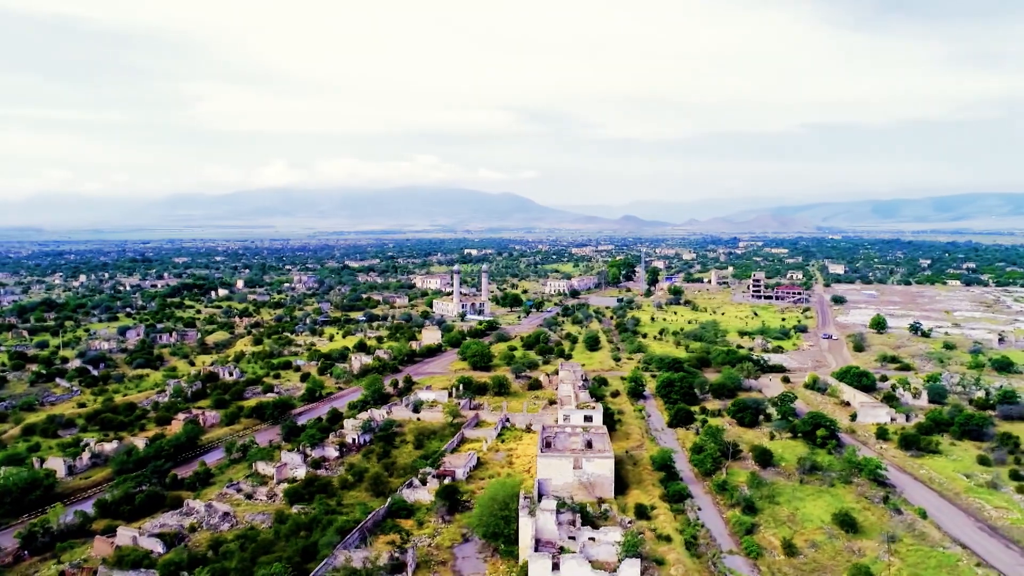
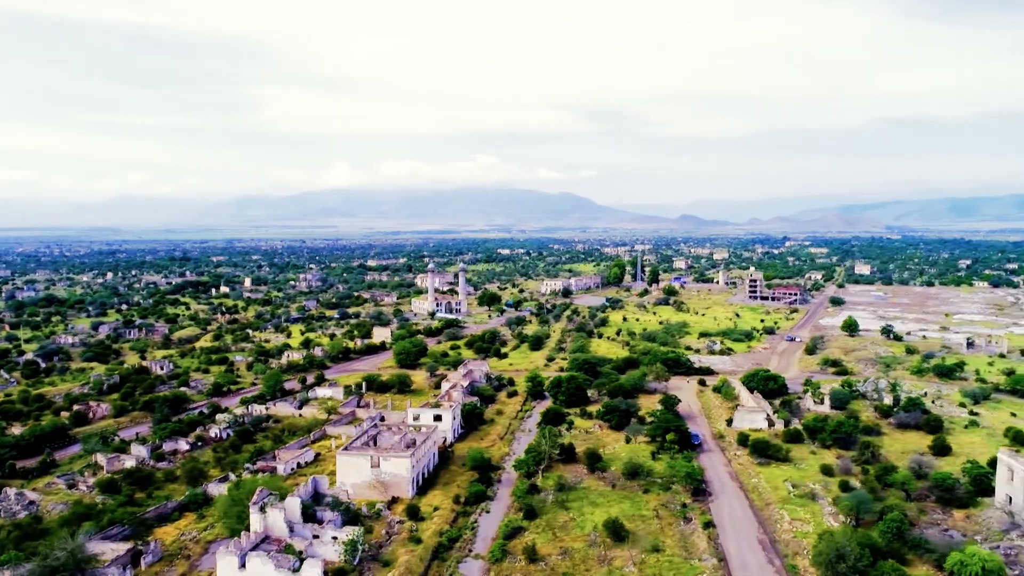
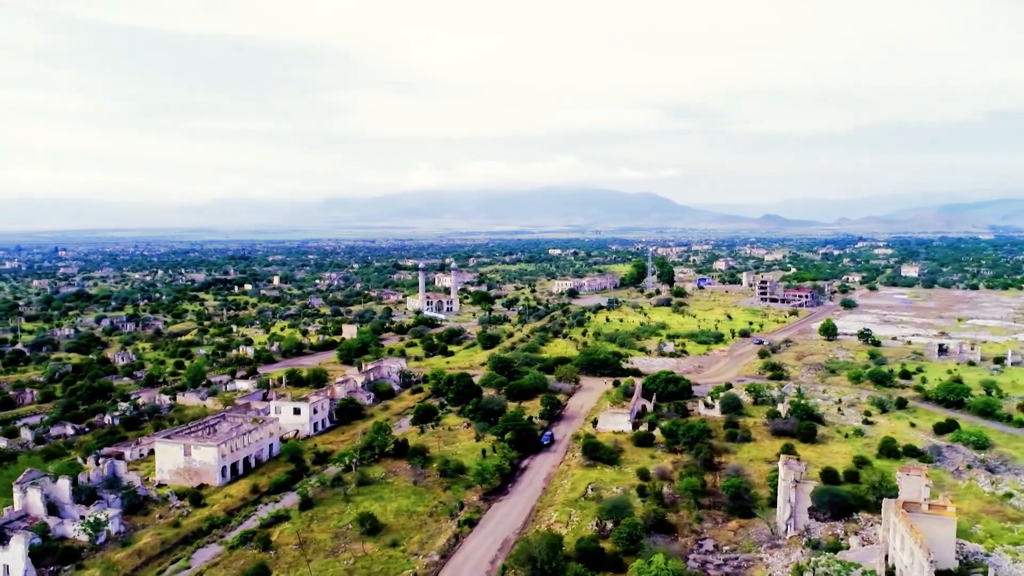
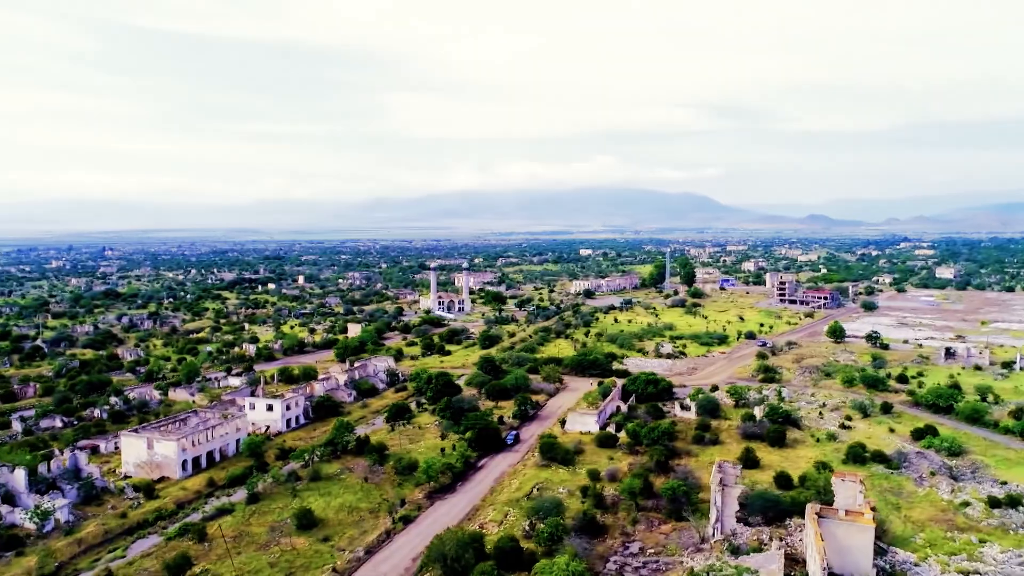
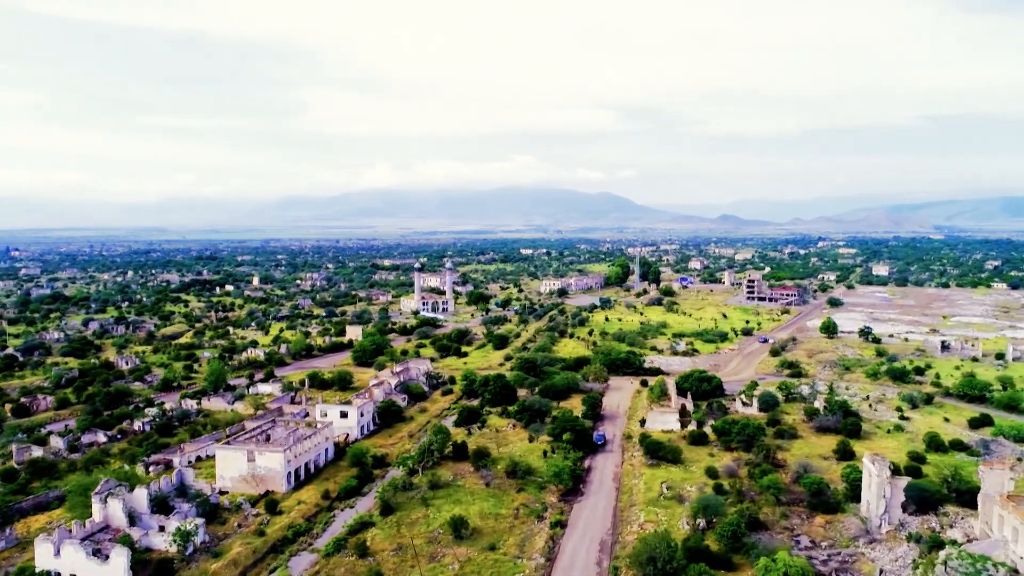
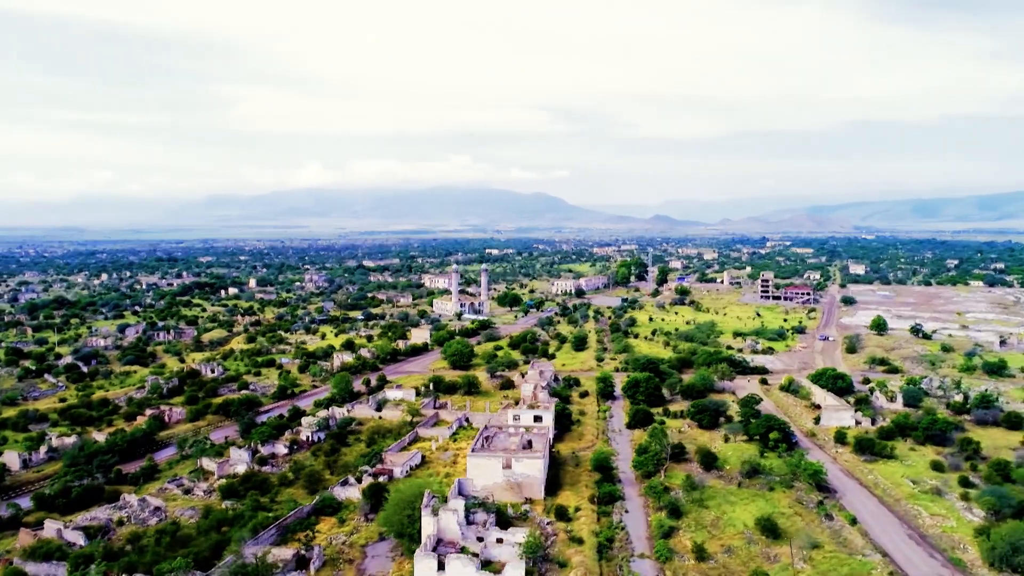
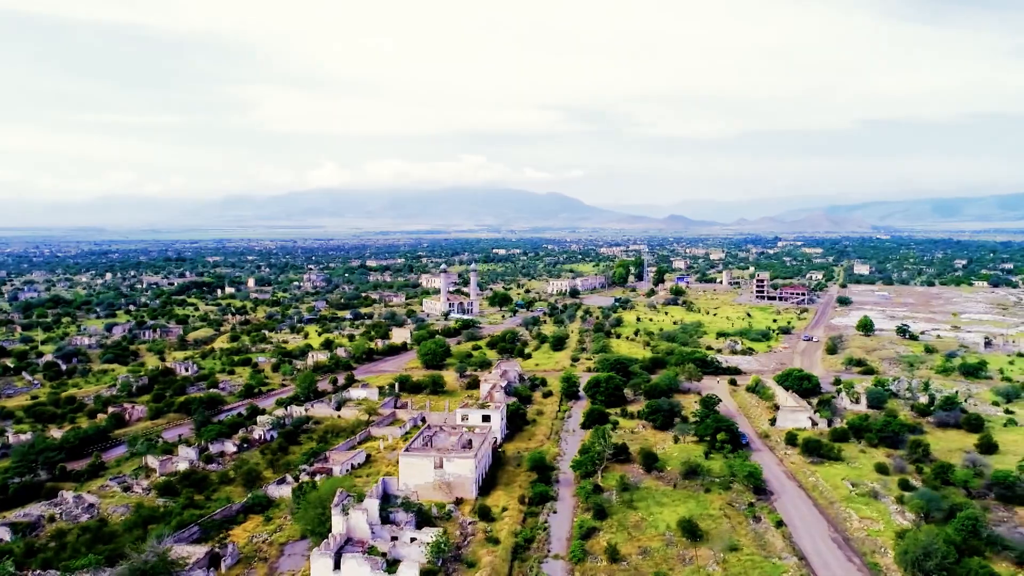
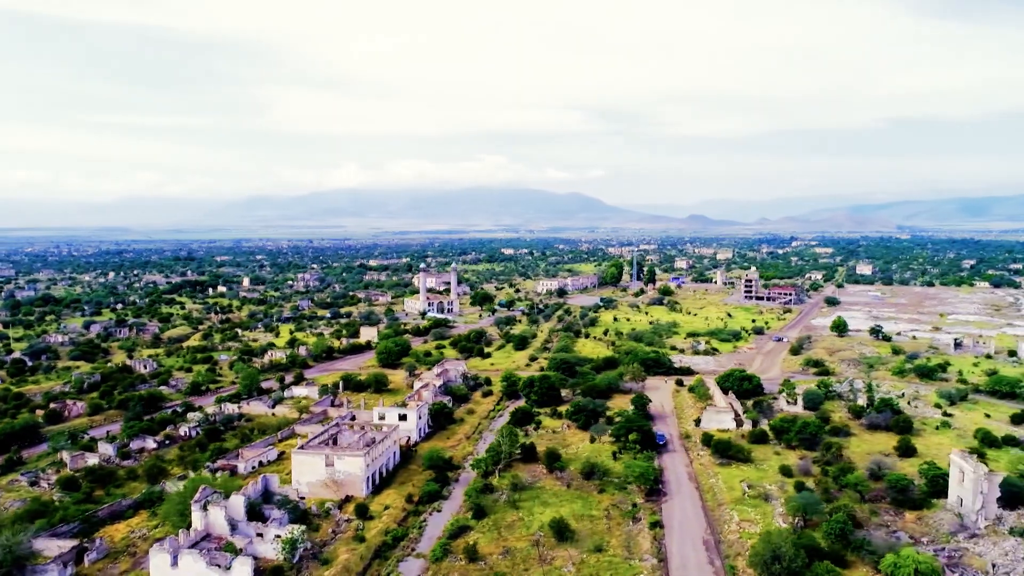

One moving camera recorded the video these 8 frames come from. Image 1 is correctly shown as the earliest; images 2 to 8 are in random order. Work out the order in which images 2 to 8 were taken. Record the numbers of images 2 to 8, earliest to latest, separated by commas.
6, 7, 2, 8, 5, 3, 4
